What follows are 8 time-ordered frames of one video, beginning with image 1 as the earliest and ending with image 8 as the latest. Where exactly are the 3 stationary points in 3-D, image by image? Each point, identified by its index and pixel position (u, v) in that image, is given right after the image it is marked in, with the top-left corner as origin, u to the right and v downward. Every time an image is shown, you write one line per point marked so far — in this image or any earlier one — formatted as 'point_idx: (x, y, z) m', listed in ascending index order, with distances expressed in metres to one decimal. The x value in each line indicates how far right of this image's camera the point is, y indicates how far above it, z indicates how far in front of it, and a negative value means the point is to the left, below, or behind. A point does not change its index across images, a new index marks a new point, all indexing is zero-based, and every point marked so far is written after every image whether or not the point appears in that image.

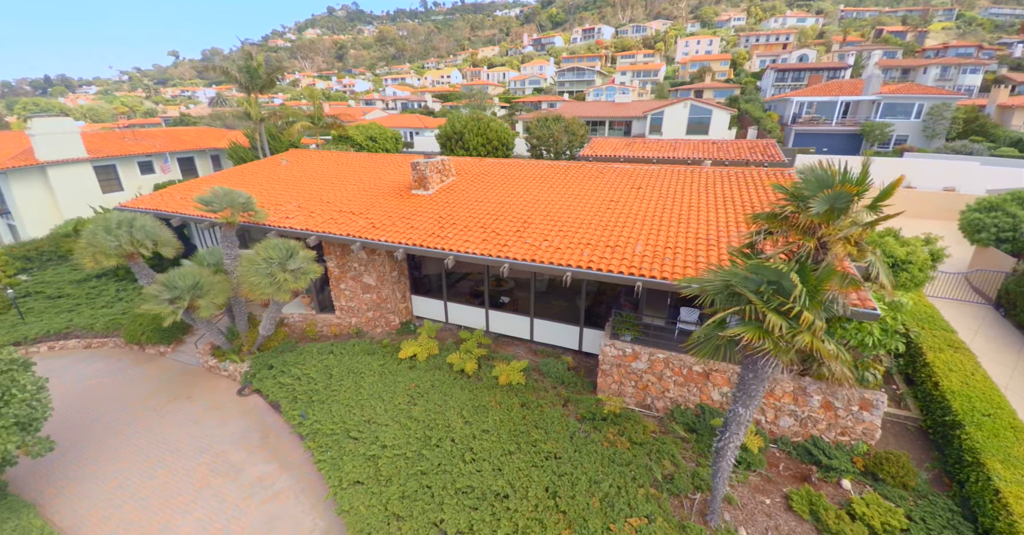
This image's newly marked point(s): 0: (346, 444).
0: (-3.6, -3.9, +9.0) m
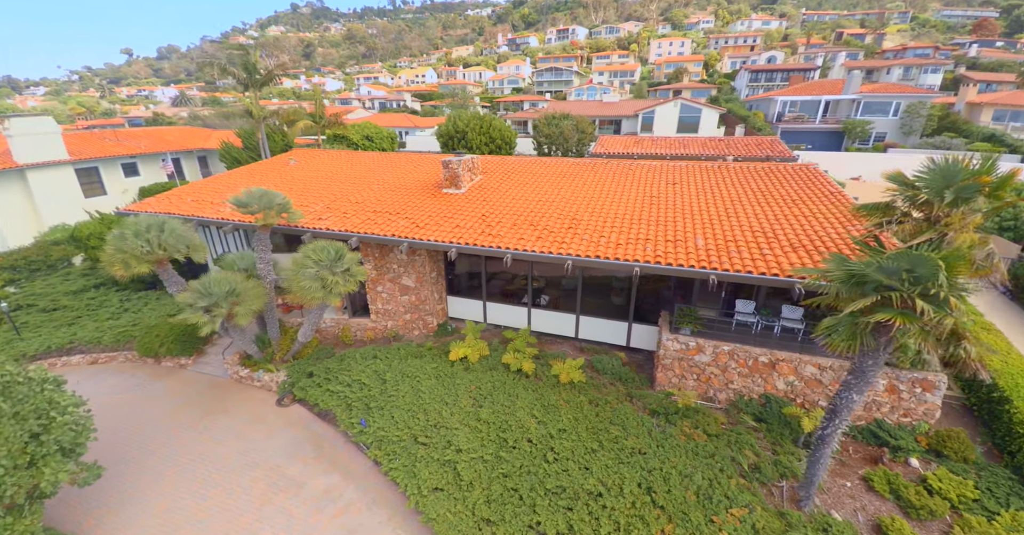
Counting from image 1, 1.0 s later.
0: (-2.0, -3.9, +8.7) m
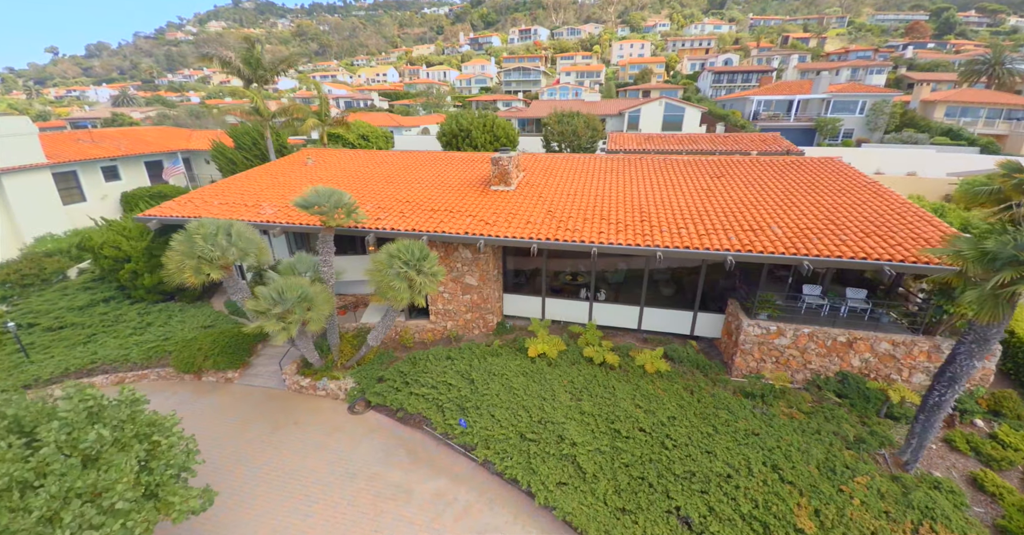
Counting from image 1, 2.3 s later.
0: (+0.3, -3.8, +8.6) m
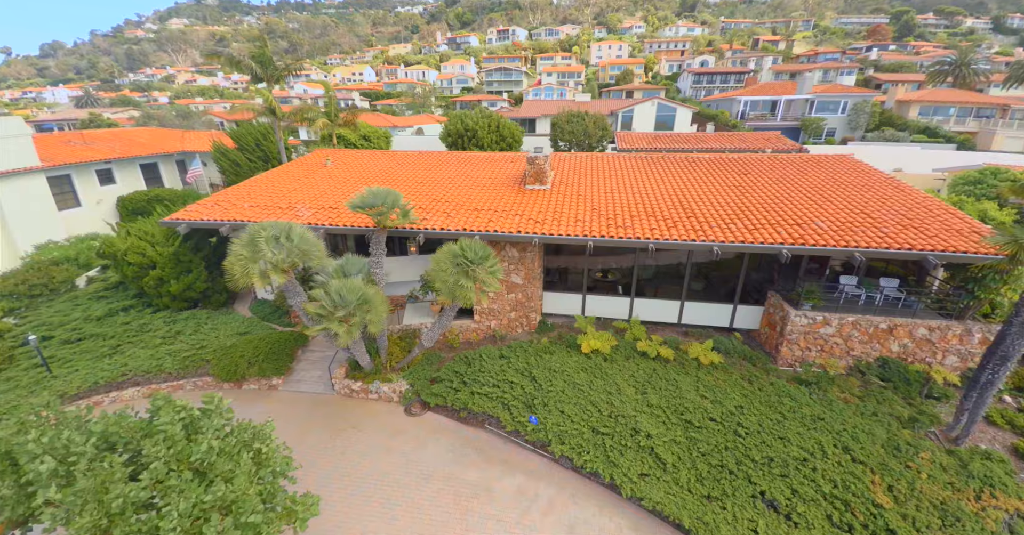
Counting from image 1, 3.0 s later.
0: (+2.0, -3.7, +8.8) m
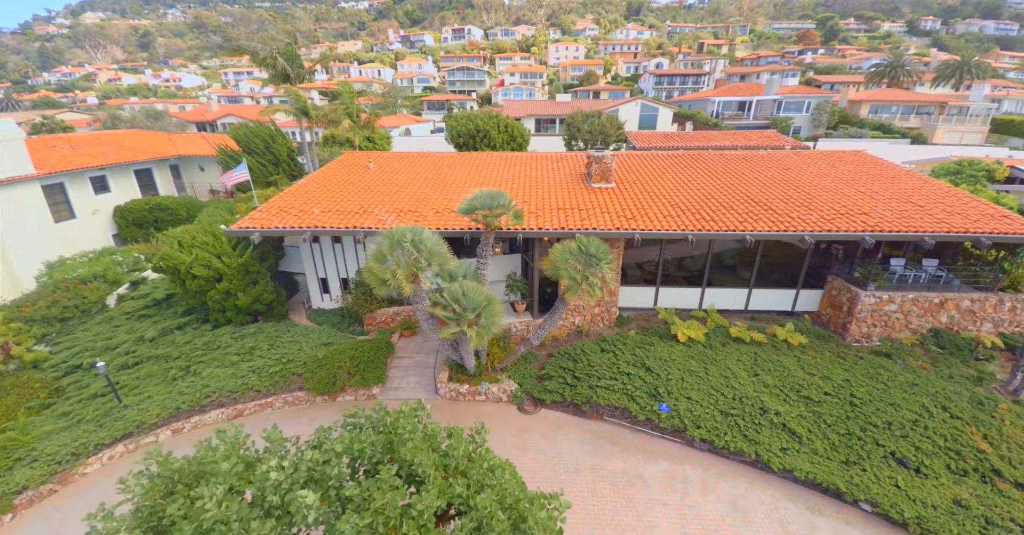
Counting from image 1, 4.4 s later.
0: (+5.1, -3.5, +9.4) m
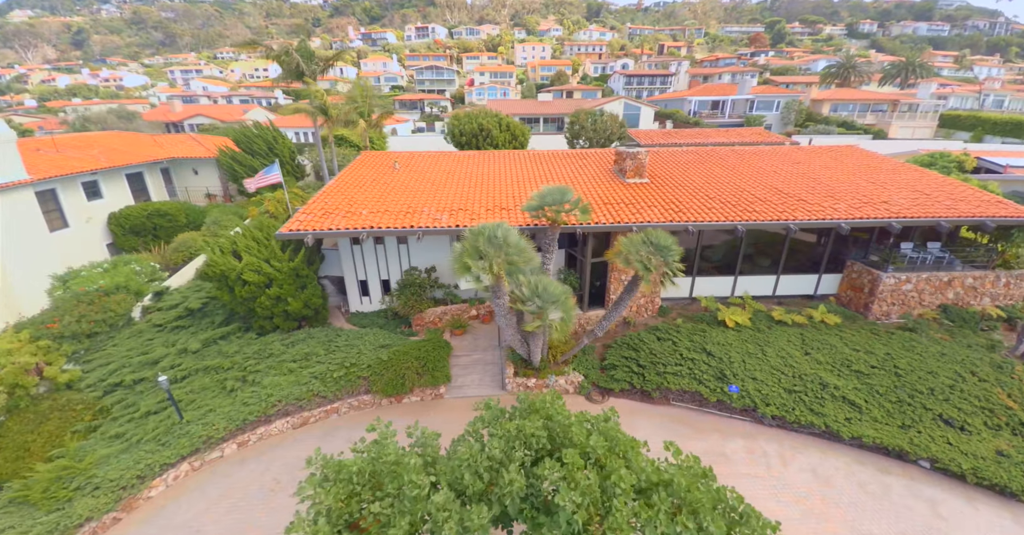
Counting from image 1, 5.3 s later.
0: (+7.1, -3.2, +10.2) m
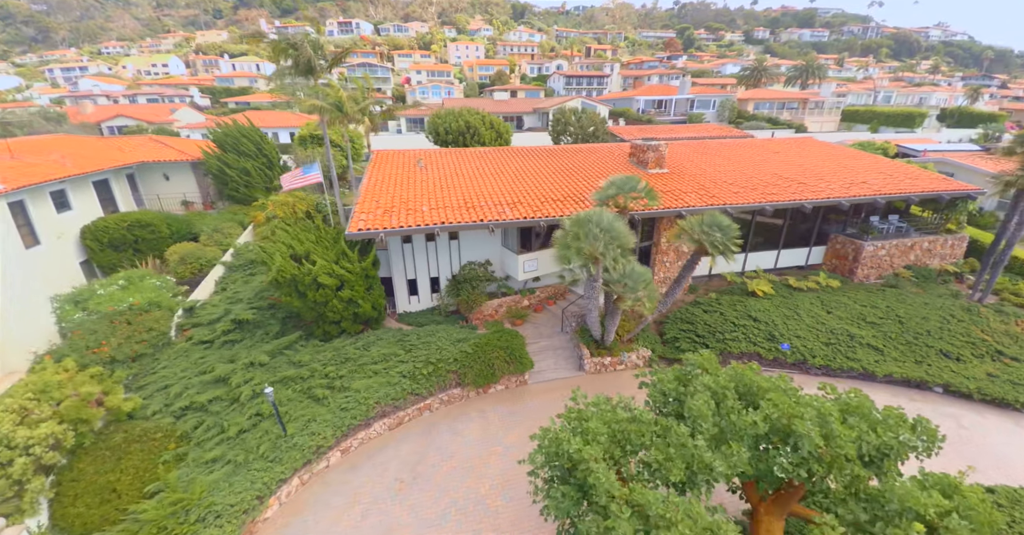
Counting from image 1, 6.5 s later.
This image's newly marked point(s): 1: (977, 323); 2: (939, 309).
0: (+9.4, -2.3, +12.0) m
1: (+14.4, -1.8, +12.8) m
2: (+13.9, -1.3, +13.4) m
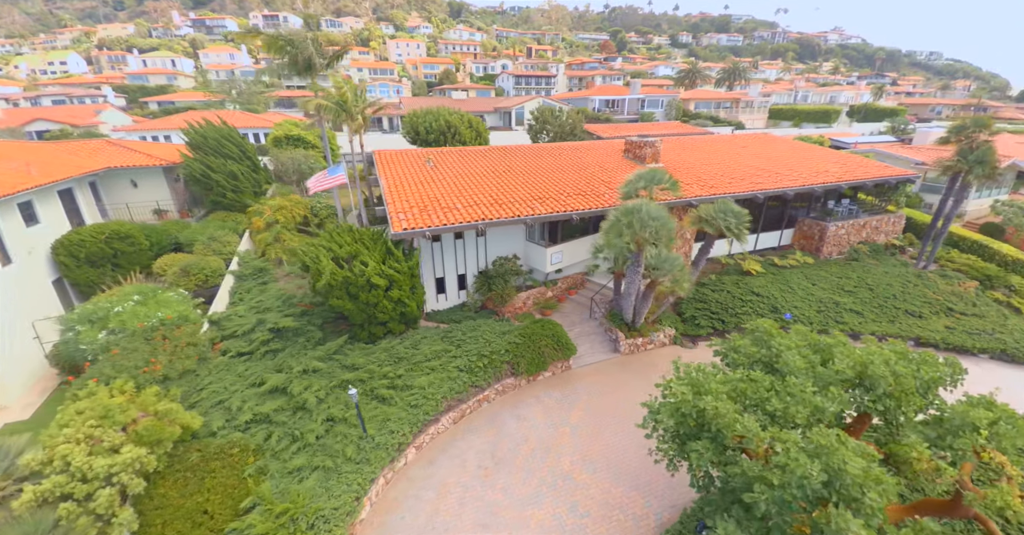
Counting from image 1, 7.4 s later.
0: (+10.6, -1.5, +13.9) m
1: (+15.4, -0.7, +15.4) m
2: (+14.7, -0.3, +15.9) m
